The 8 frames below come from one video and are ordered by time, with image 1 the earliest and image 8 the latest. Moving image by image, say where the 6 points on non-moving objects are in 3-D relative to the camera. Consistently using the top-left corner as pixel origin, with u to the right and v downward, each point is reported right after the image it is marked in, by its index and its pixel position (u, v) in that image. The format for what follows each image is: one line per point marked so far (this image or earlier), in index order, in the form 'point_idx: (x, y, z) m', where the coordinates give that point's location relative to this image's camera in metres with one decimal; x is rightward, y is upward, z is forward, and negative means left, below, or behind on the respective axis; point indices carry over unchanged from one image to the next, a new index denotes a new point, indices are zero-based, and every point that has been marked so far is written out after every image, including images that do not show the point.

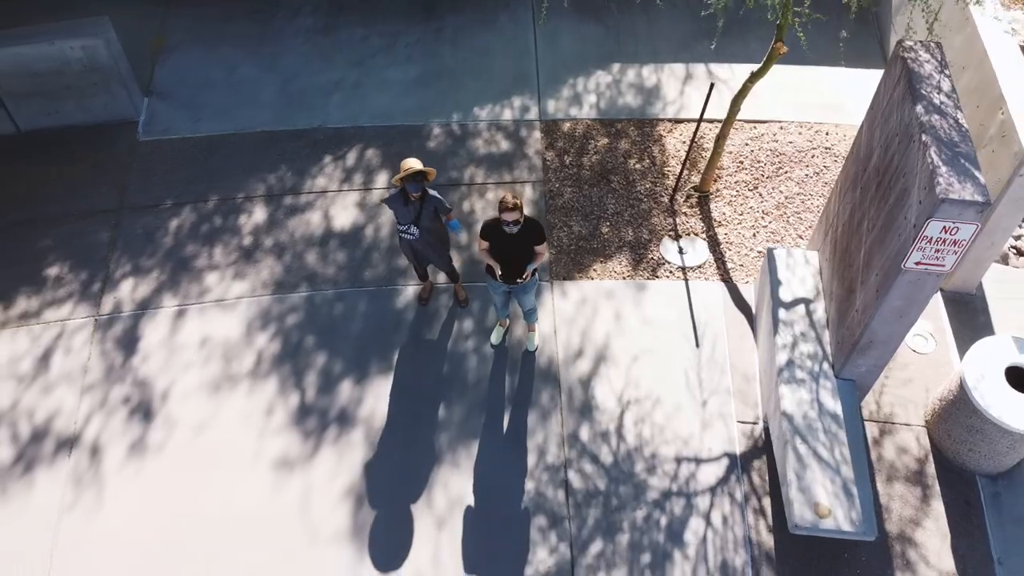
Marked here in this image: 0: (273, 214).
0: (-1.4, +0.4, +4.8) m
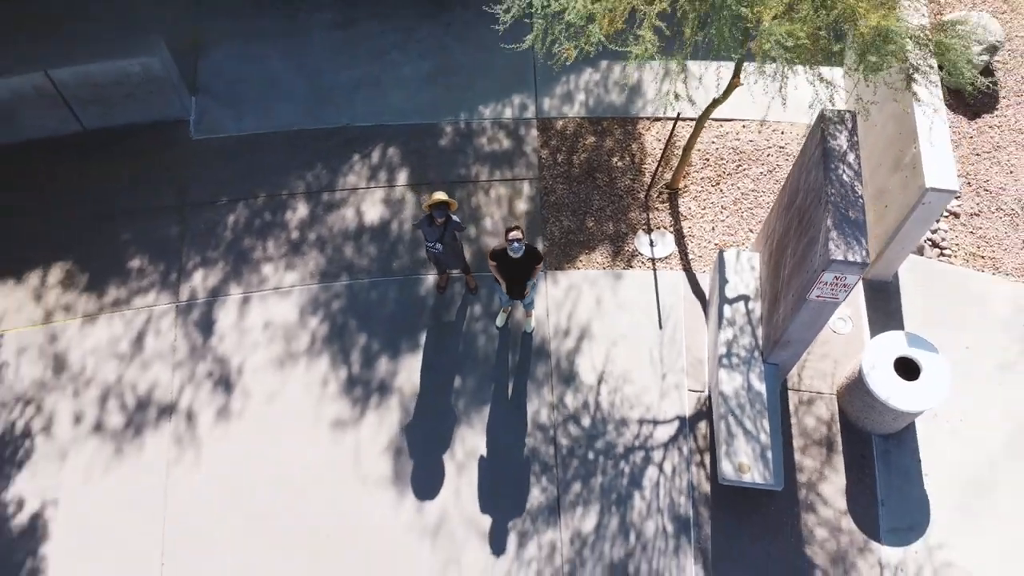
0: (-1.4, +0.6, +5.7) m
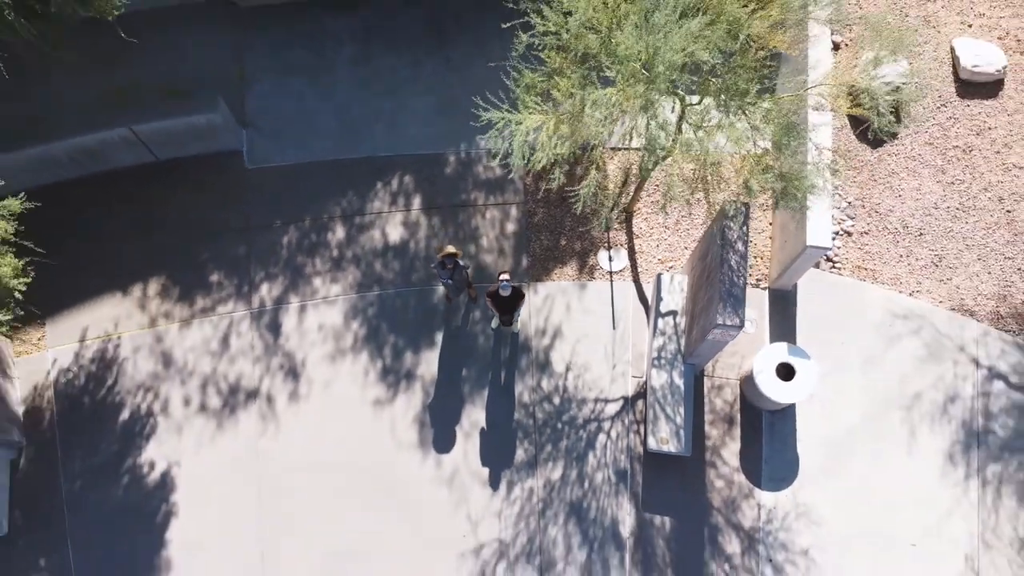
0: (-1.5, +0.5, +7.3) m
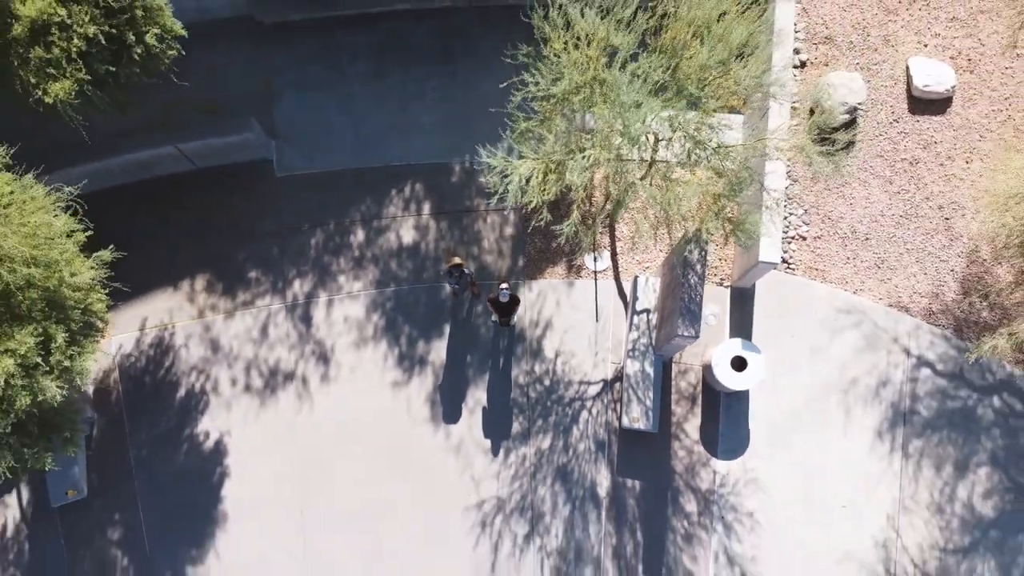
0: (-1.5, +0.6, +8.4) m
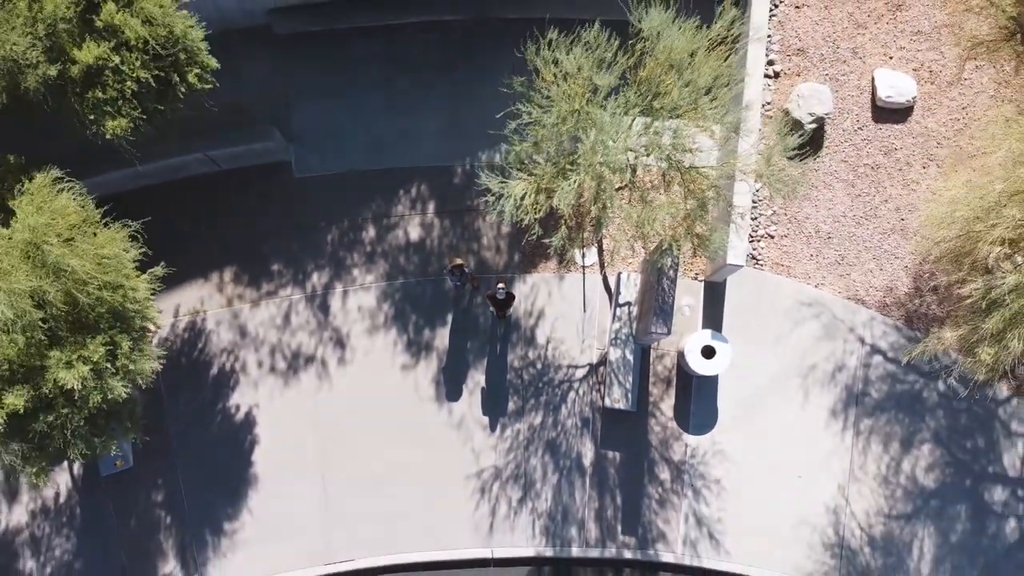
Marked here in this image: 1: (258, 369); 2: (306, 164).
0: (-1.6, +0.7, +9.3) m
1: (-2.9, -0.9, +9.2) m
2: (-2.4, +1.5, +9.4) m
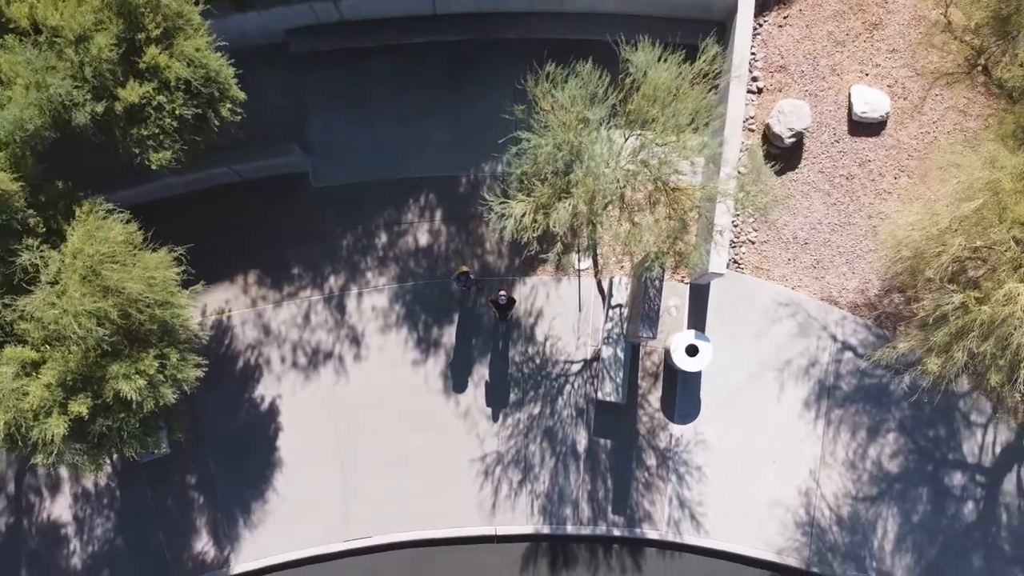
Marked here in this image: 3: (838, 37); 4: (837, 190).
0: (-1.5, +0.6, +10.1) m
1: (-2.9, -1.0, +10.0) m
2: (-2.4, +1.4, +10.1) m
3: (+4.1, +3.1, +10.0) m
4: (+4.1, +1.2, +10.0) m
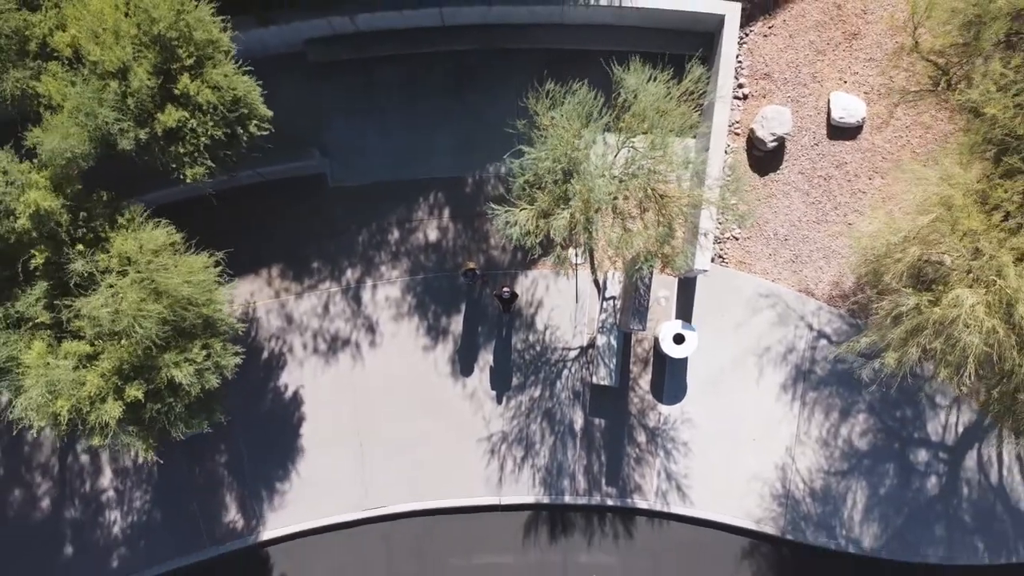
0: (-1.5, +0.7, +10.9) m
1: (-2.9, -0.9, +10.9) m
2: (-2.4, +1.5, +10.9) m
3: (+4.1, +3.2, +10.7) m
4: (+4.1, +1.3, +10.8) m
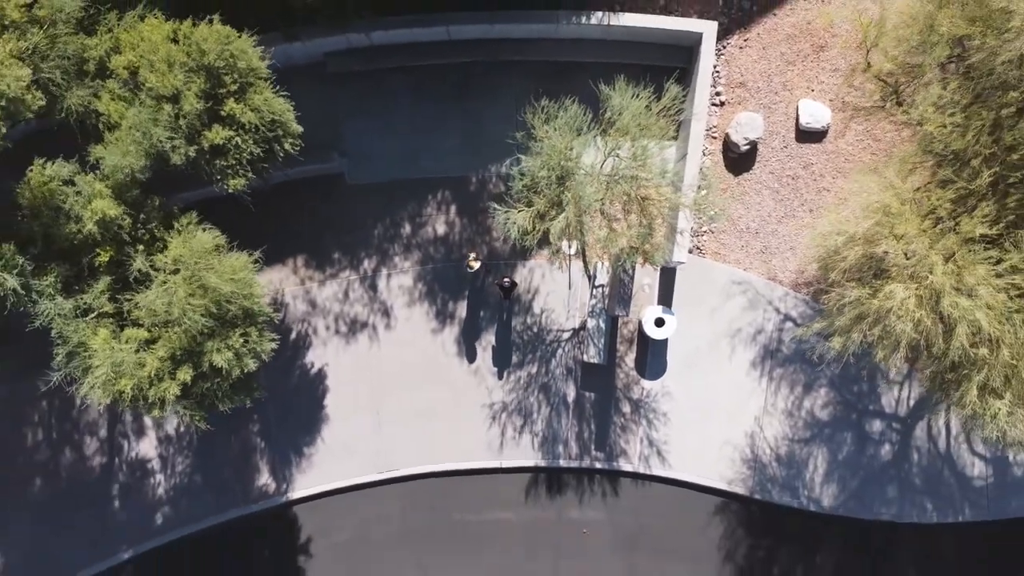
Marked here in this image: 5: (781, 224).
0: (-1.5, +0.9, +12.2) m
1: (-2.9, -0.7, +12.3) m
2: (-2.4, +1.7, +12.2) m
3: (+4.1, +3.4, +11.8) m
4: (+4.1, +1.5, +12.0) m
5: (+4.1, +1.0, +12.1) m
